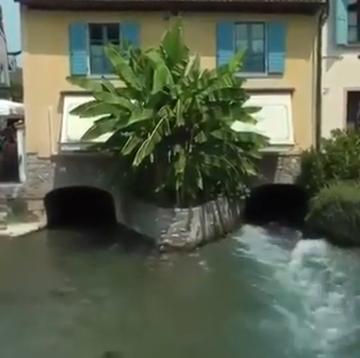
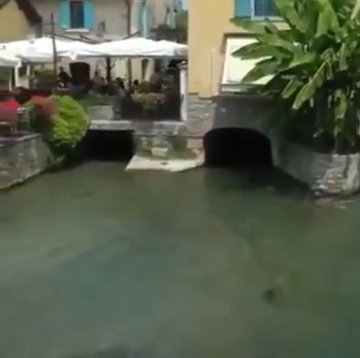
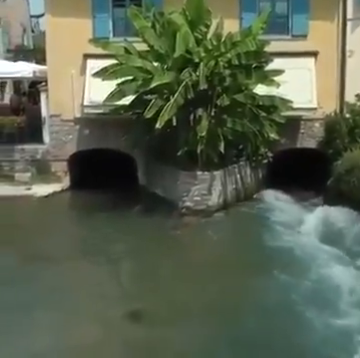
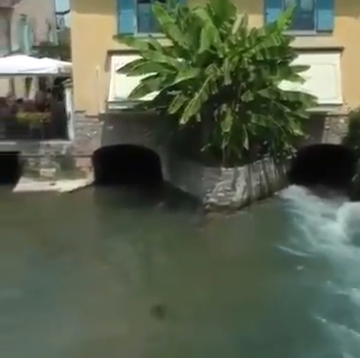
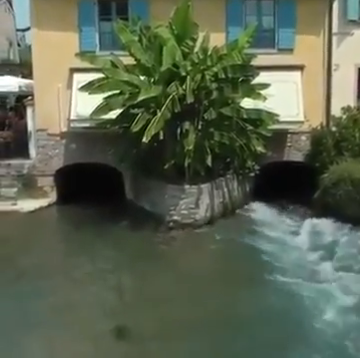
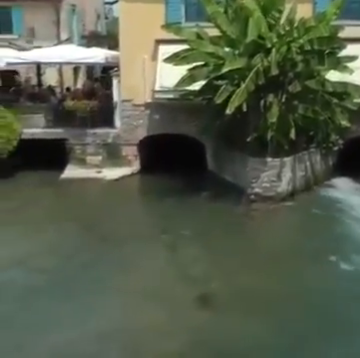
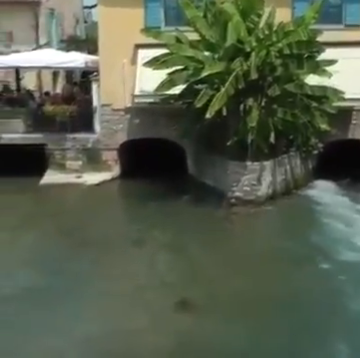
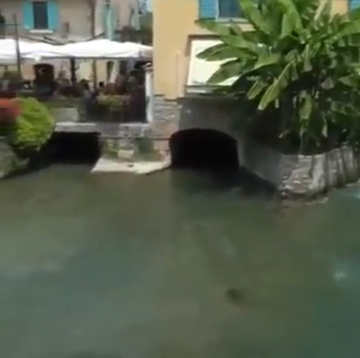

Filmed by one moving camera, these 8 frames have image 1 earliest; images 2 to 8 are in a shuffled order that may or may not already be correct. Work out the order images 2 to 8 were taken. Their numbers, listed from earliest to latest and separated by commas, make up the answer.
5, 3, 4, 7, 6, 8, 2
